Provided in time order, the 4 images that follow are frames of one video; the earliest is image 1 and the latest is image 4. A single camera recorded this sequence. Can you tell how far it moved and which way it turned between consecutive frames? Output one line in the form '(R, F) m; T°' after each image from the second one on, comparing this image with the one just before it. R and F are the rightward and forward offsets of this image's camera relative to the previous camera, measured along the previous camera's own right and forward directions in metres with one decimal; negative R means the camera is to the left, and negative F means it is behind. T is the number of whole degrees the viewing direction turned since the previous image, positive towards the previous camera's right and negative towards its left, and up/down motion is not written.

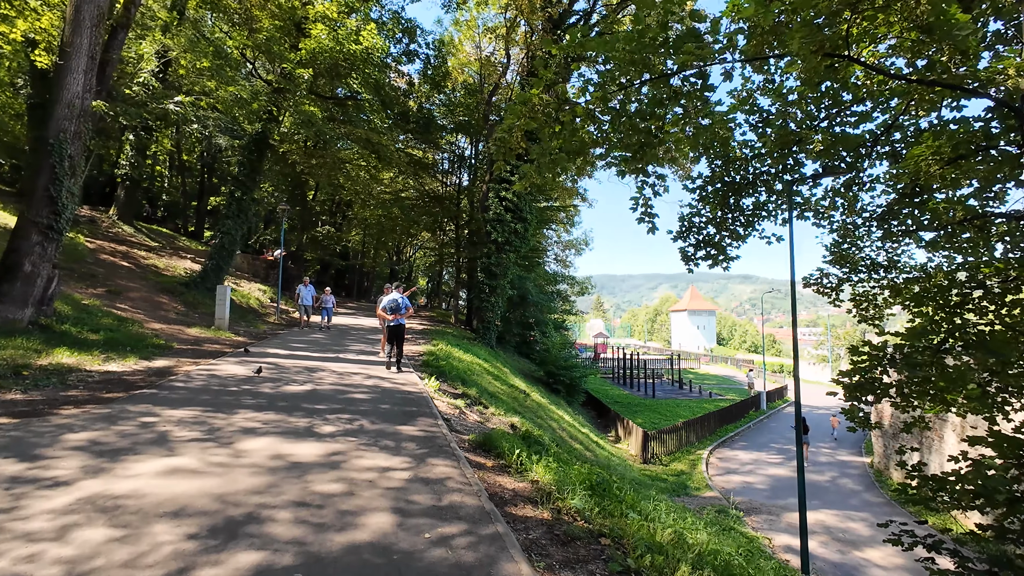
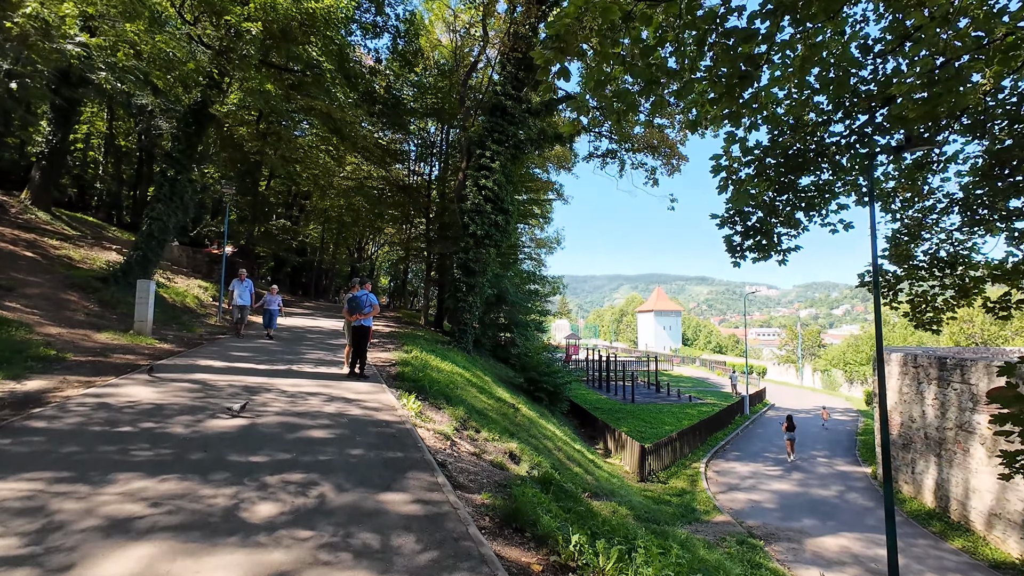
(-0.6, +1.8) m; +4°
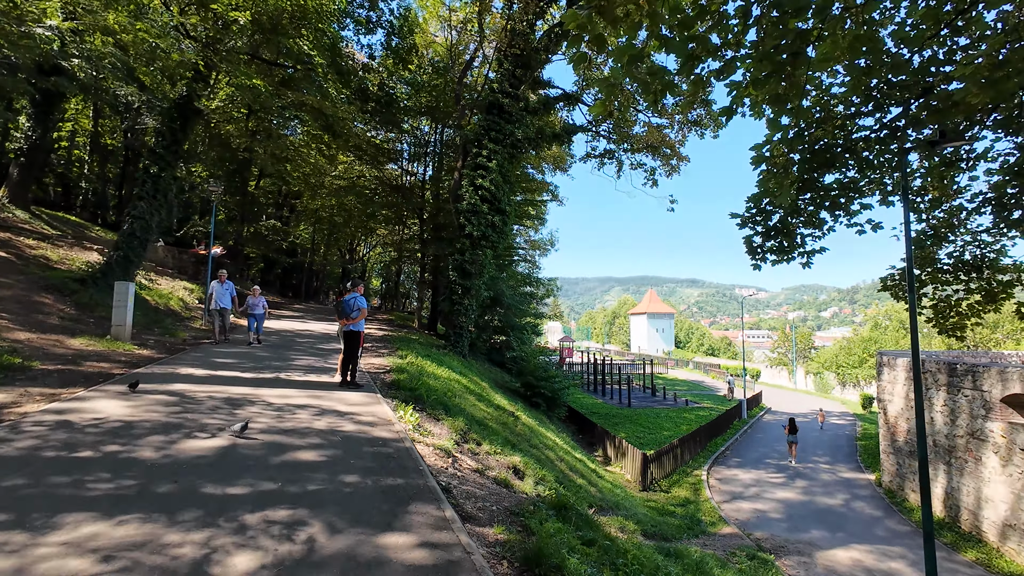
(-0.2, +0.5) m; +1°
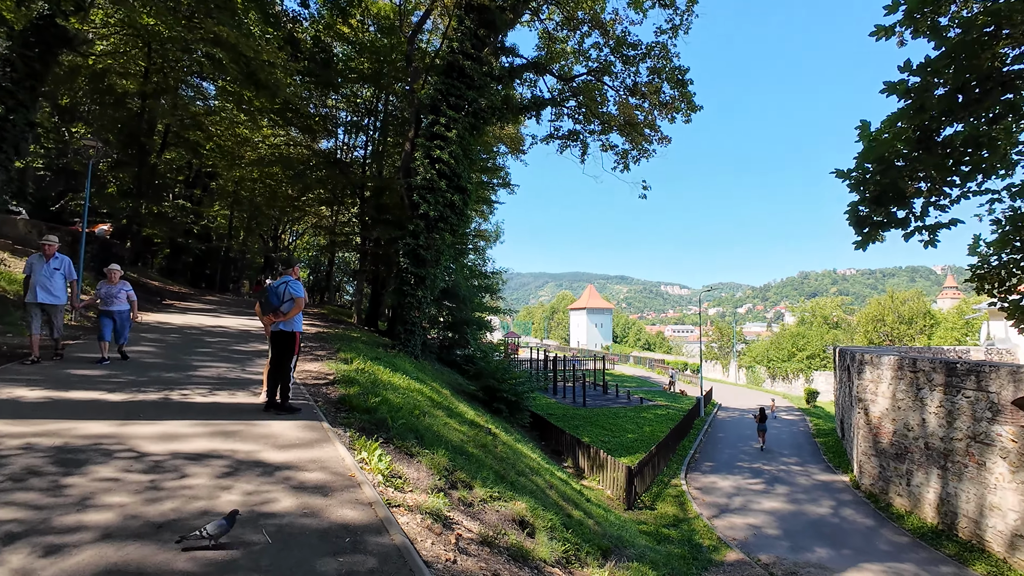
(-0.8, +2.2) m; +8°
